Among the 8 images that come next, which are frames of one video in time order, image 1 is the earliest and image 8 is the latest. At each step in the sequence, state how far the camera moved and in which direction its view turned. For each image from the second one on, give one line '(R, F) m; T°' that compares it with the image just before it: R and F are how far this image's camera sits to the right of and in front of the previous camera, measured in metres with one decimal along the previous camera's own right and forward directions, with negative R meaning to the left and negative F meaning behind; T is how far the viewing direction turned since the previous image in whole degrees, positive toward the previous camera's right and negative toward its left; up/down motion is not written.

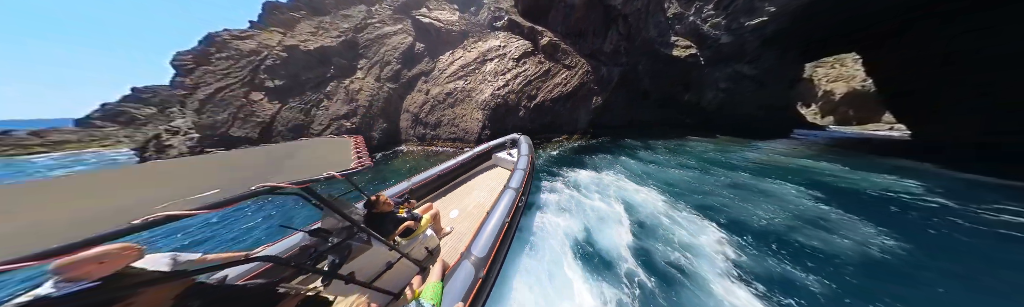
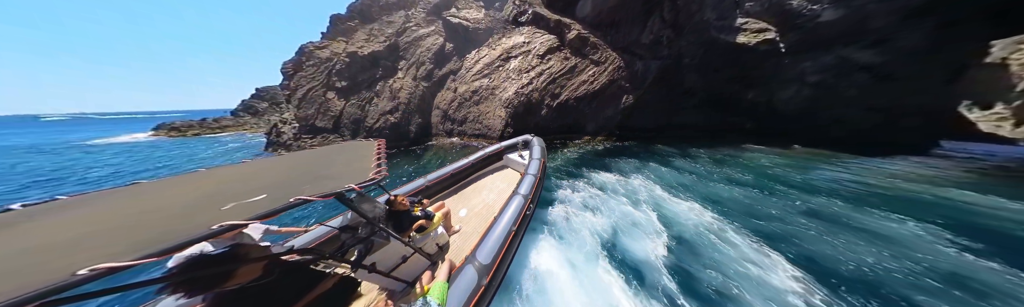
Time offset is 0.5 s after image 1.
(+0.1, 0.0) m; -9°
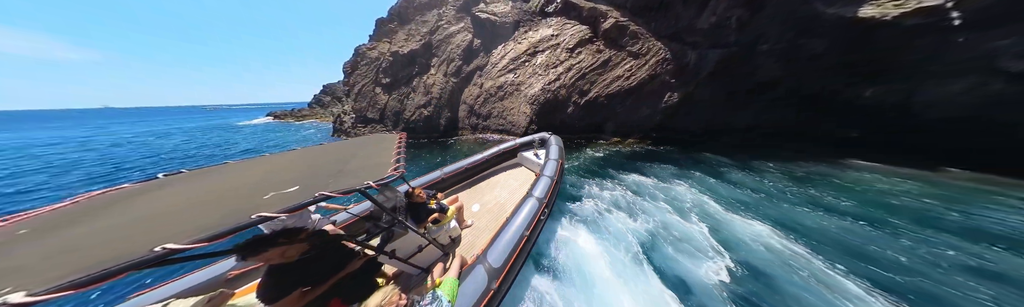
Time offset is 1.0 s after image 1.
(+0.2, +0.1) m; -8°
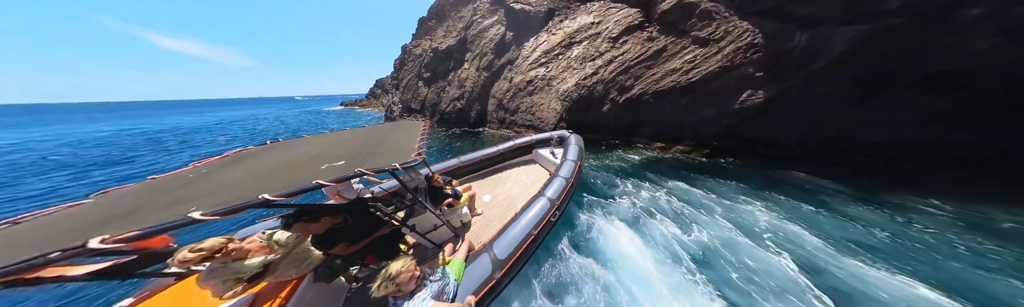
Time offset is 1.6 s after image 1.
(+0.1, +0.1) m; -10°
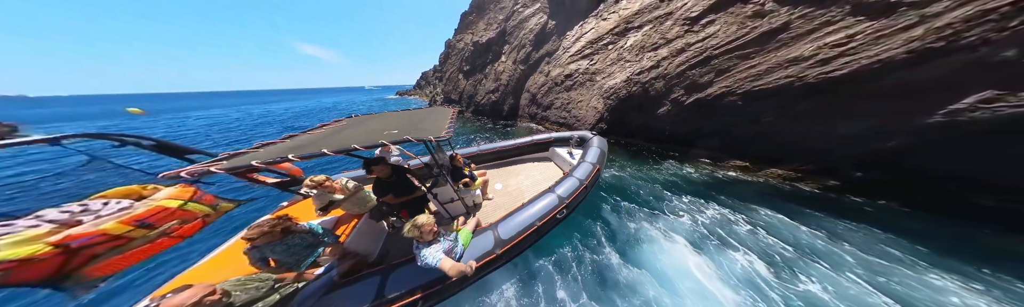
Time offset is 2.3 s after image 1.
(+0.1, +0.3) m; -11°
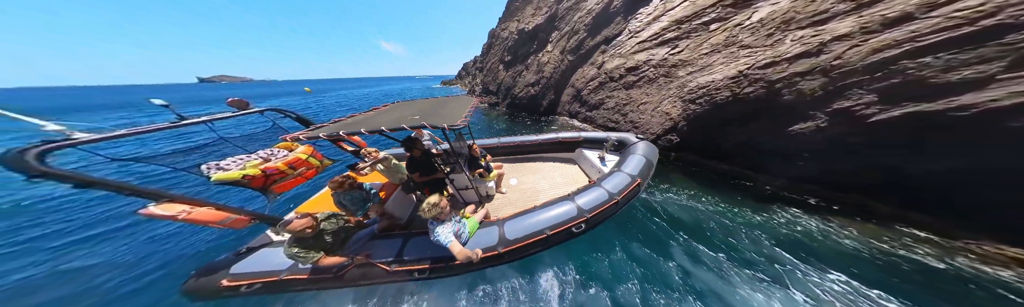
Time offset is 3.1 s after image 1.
(-0.2, +0.9) m; -11°
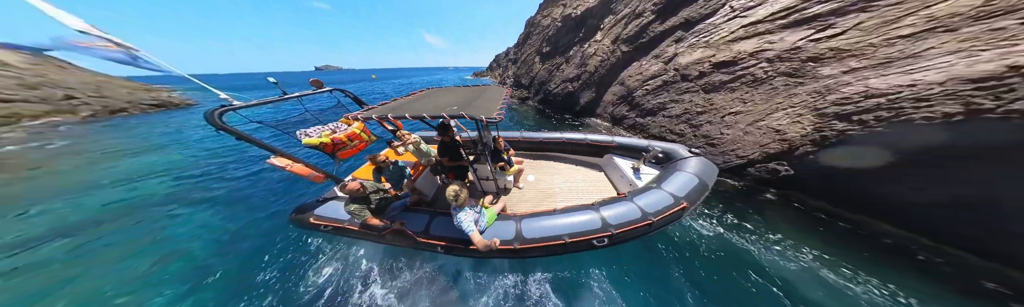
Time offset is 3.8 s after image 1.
(-0.1, +0.9) m; -10°
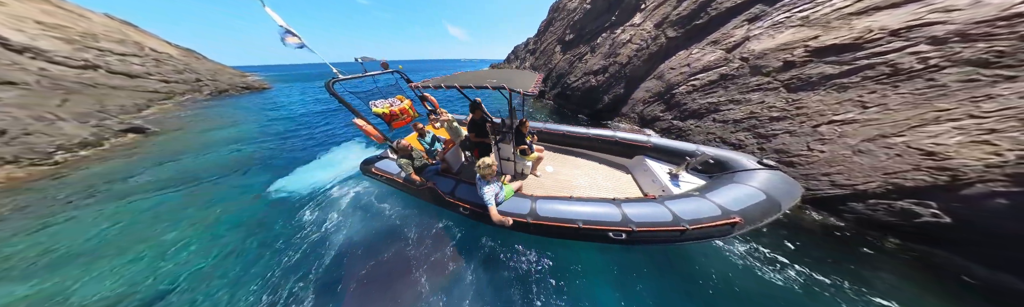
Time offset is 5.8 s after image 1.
(+0.4, +1.0) m; -5°
